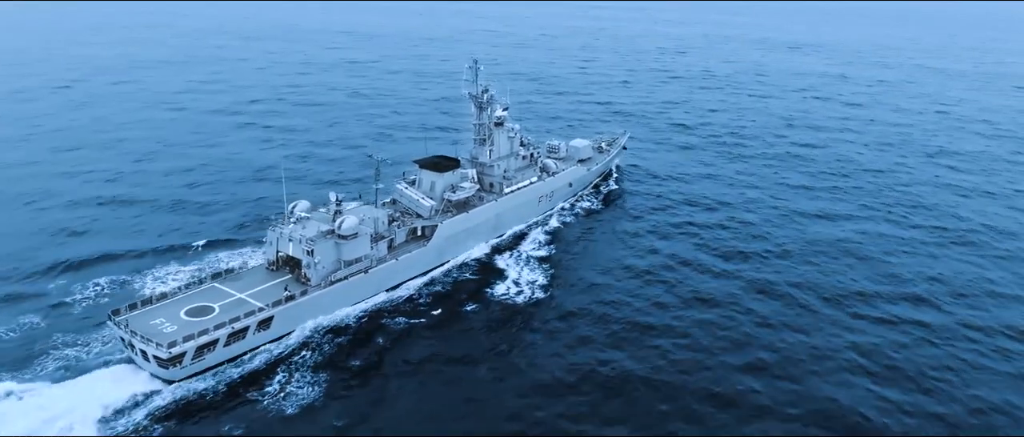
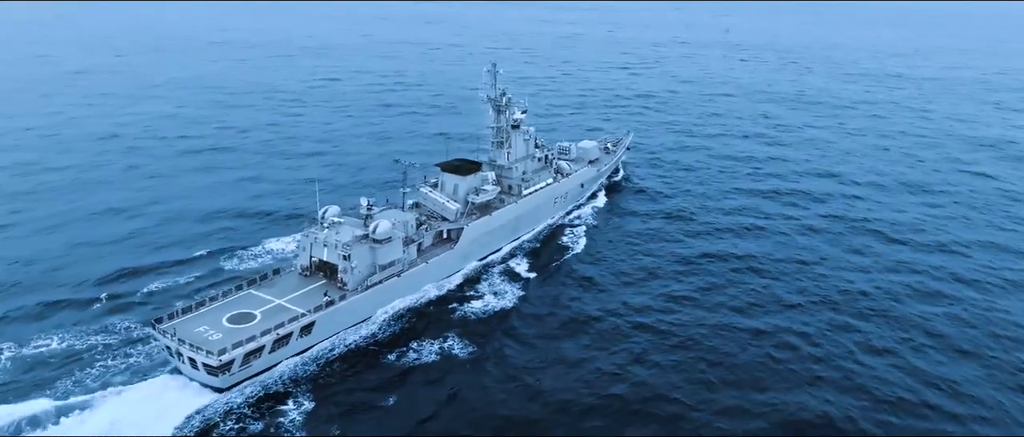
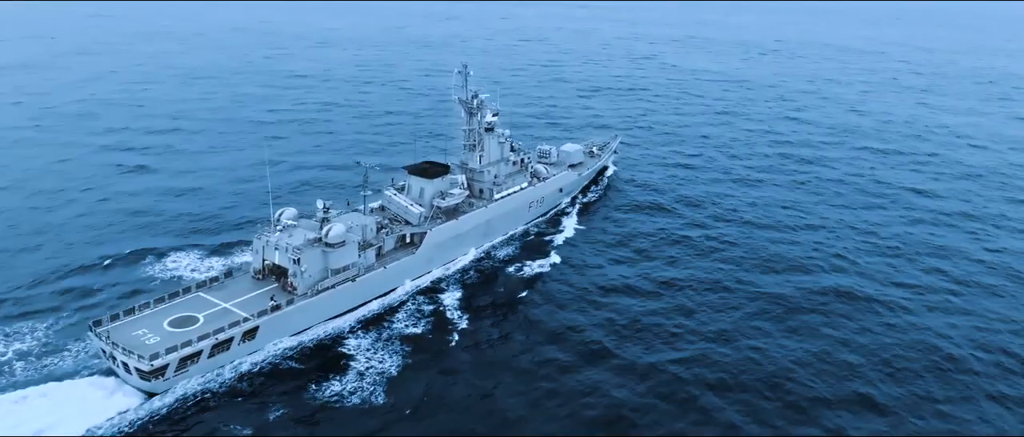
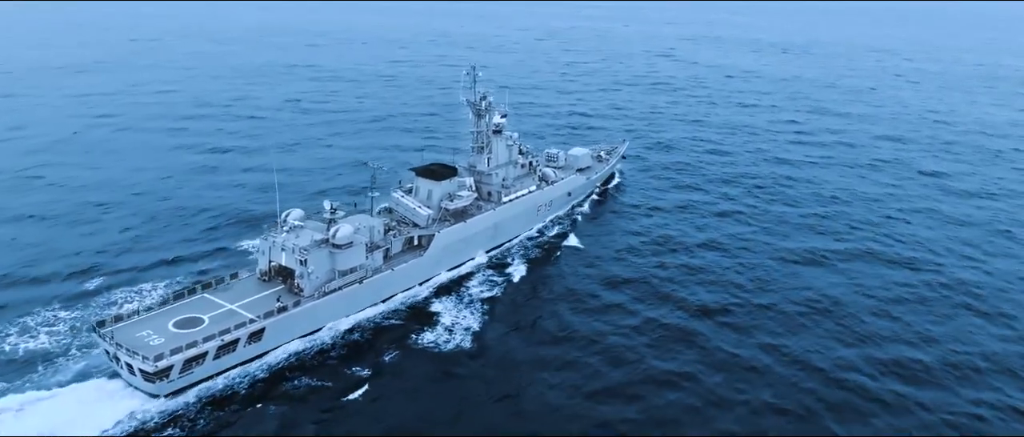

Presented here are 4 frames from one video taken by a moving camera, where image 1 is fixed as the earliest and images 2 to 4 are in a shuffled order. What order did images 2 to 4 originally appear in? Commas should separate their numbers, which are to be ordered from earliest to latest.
4, 3, 2
